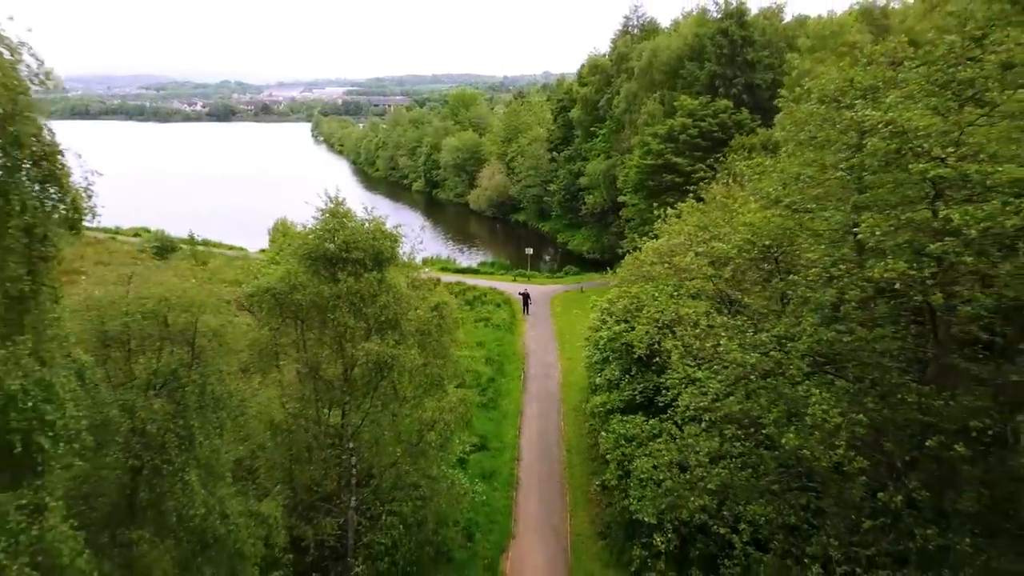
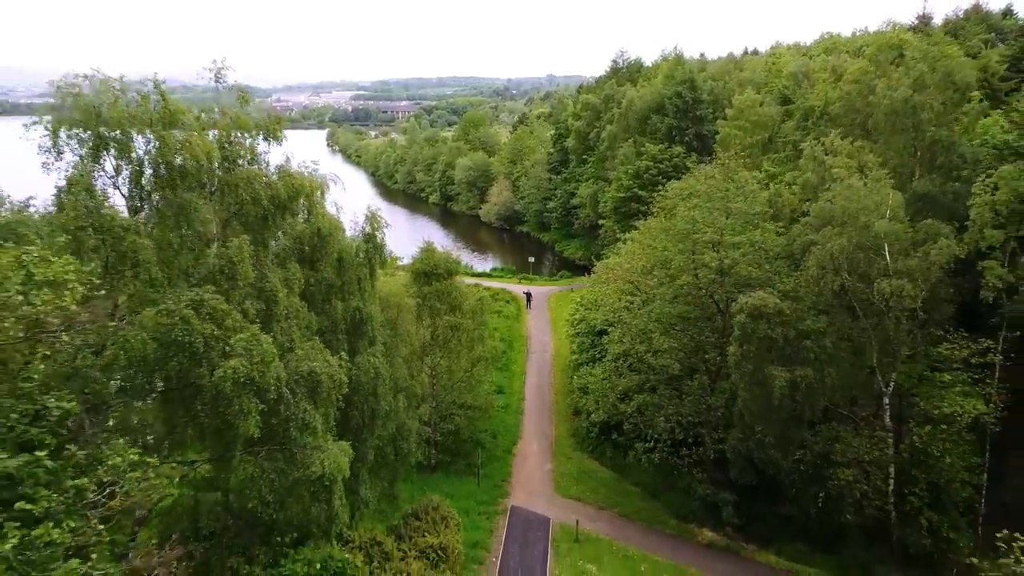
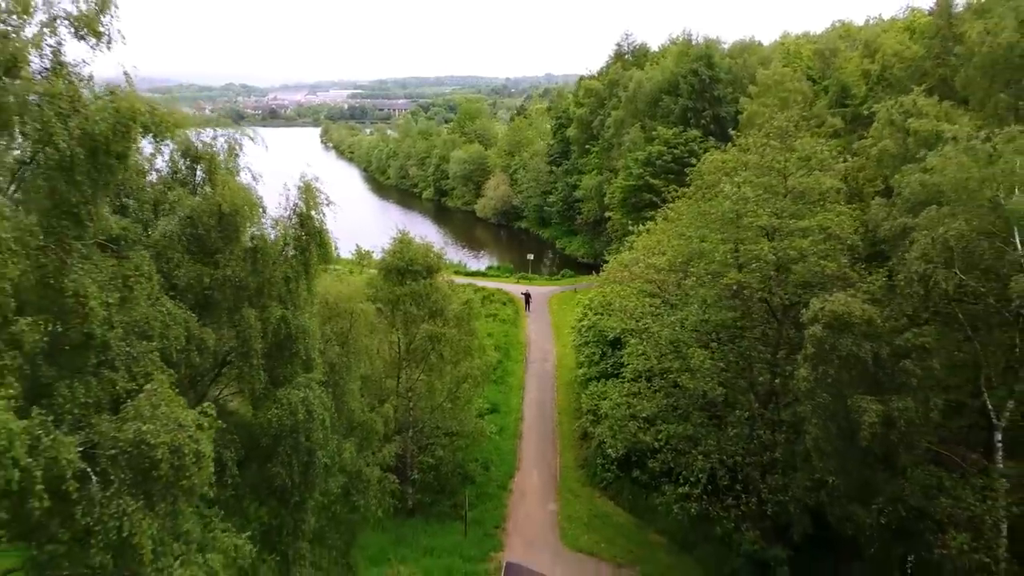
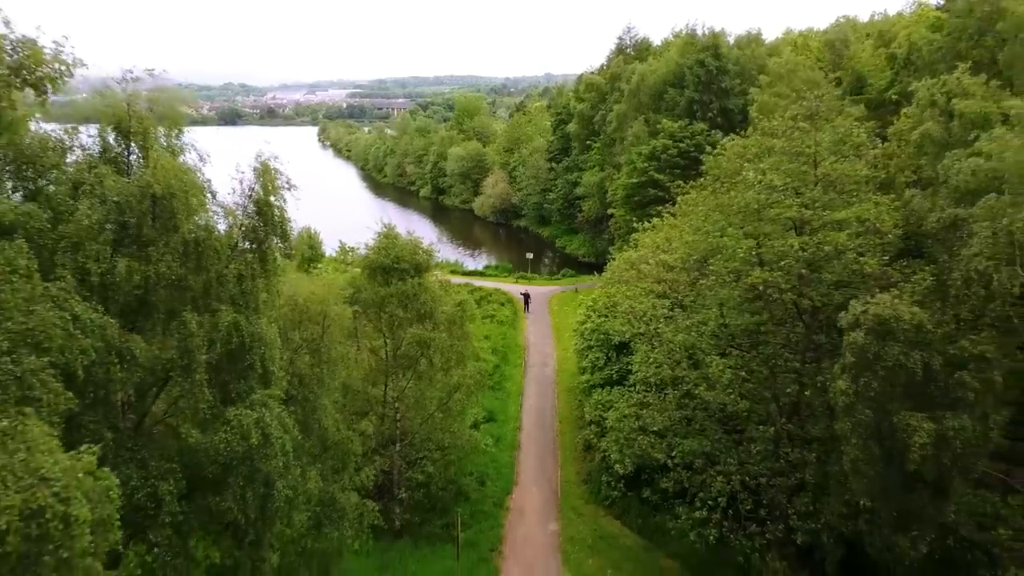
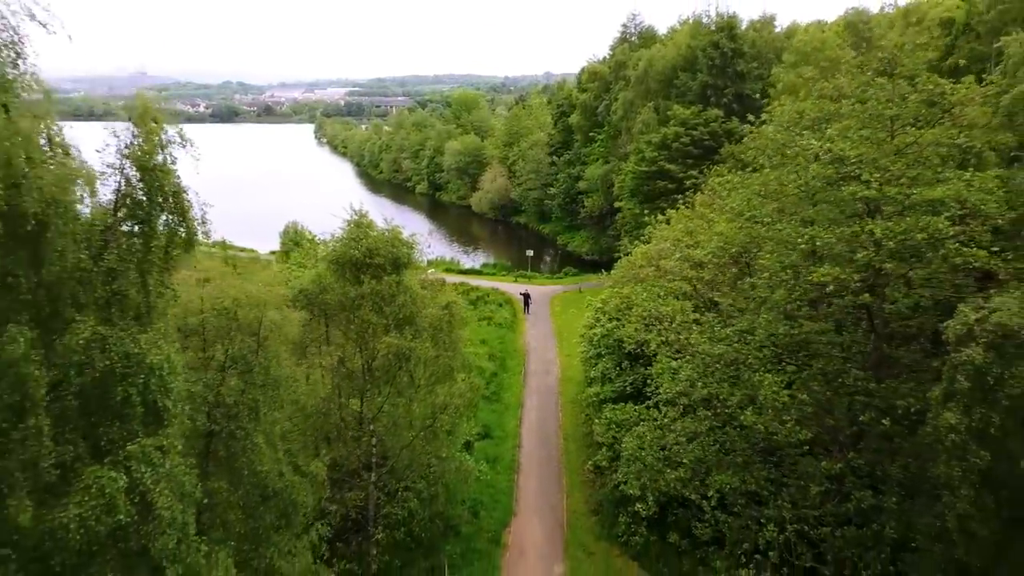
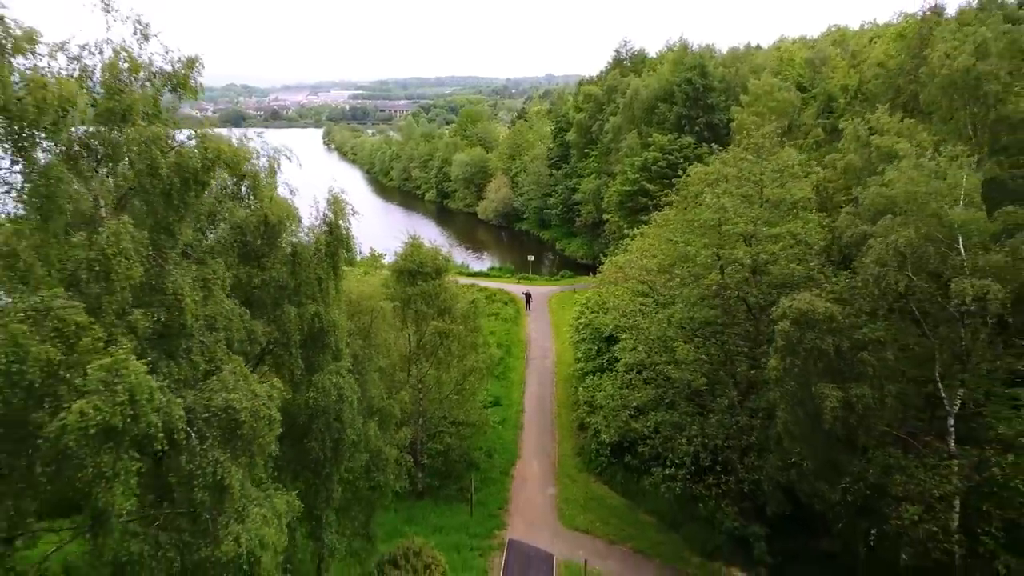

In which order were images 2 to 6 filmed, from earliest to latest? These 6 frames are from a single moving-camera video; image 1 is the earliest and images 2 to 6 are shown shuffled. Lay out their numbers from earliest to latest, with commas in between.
5, 4, 3, 6, 2
